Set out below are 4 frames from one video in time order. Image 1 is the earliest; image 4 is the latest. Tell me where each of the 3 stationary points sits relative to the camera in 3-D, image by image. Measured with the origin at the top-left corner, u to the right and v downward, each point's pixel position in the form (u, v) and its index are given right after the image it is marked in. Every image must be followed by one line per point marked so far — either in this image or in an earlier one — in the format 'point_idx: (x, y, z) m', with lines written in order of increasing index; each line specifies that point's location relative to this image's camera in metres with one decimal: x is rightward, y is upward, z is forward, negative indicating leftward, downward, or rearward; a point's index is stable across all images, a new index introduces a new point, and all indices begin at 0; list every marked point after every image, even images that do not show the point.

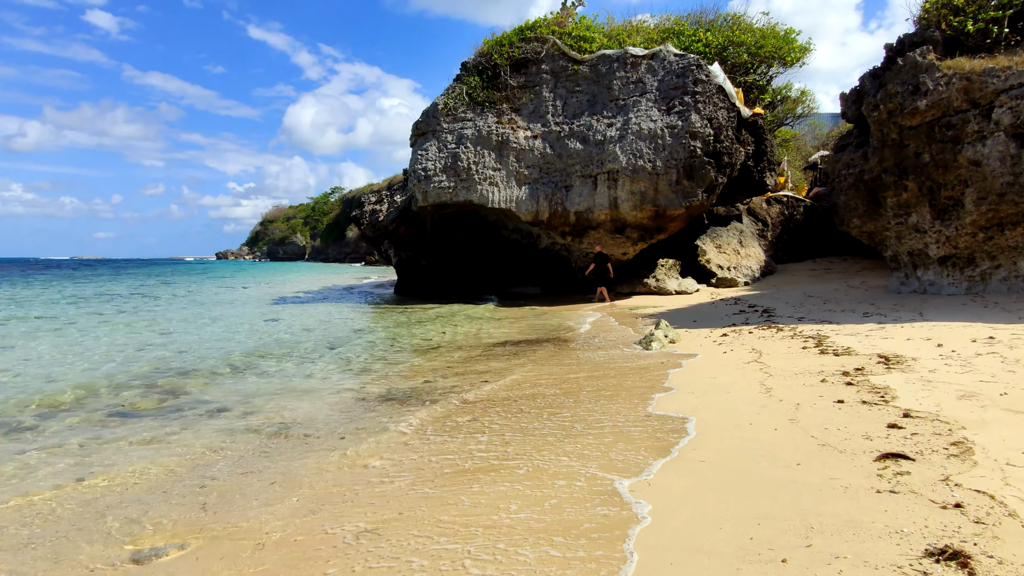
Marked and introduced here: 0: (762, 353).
0: (+2.2, -0.6, +5.5) m
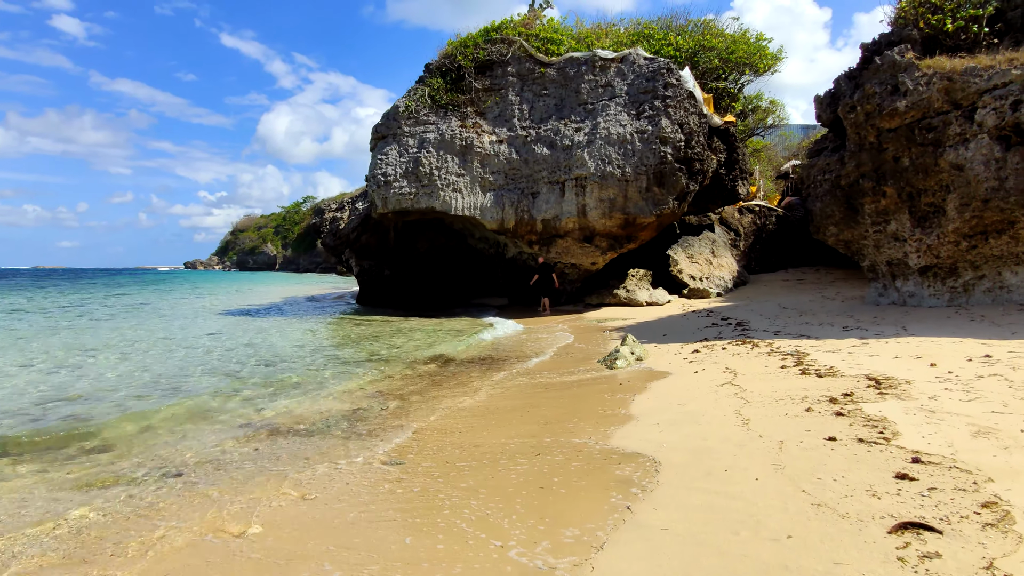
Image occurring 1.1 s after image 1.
0: (+1.8, -0.7, +4.9) m
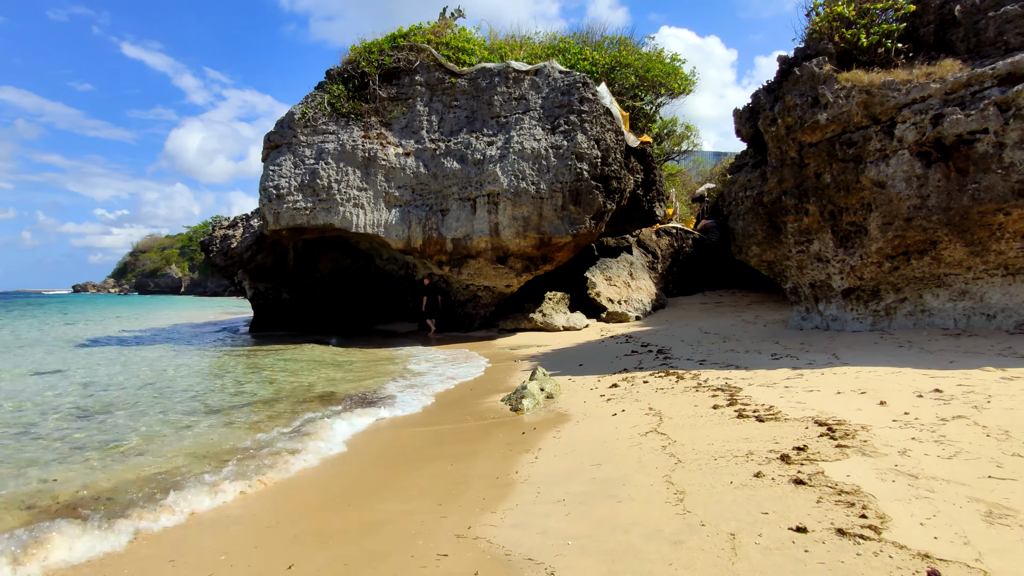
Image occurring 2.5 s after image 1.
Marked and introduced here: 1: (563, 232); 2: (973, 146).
0: (+1.0, -0.8, +4.1) m
1: (+1.0, +1.1, +11.8) m
2: (+4.2, +1.3, +5.8) m
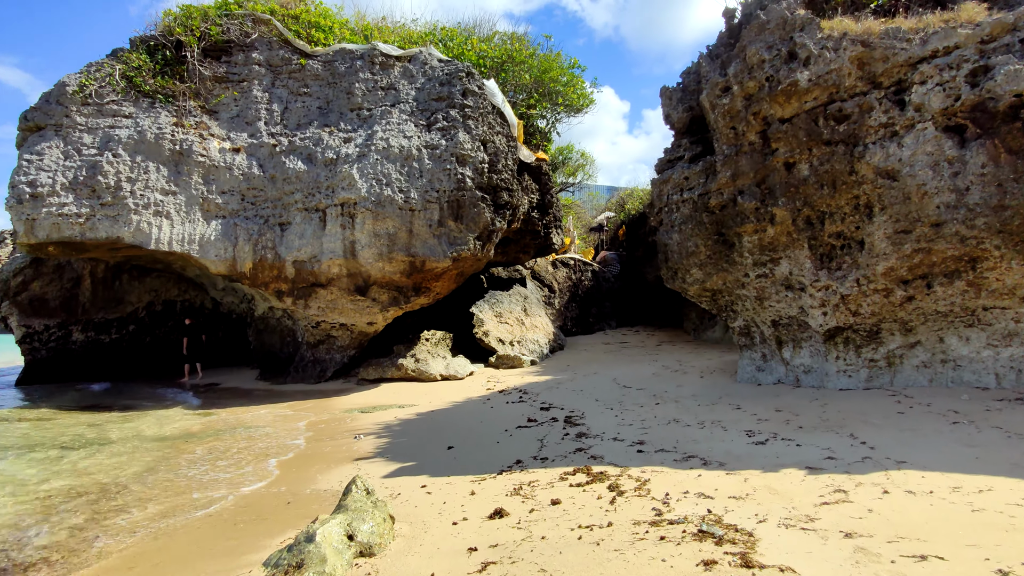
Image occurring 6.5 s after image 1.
0: (+0.2, -0.9, +1.5) m
1: (-1.1, +0.5, +9.2) m
2: (+3.2, +1.1, +3.8) m
